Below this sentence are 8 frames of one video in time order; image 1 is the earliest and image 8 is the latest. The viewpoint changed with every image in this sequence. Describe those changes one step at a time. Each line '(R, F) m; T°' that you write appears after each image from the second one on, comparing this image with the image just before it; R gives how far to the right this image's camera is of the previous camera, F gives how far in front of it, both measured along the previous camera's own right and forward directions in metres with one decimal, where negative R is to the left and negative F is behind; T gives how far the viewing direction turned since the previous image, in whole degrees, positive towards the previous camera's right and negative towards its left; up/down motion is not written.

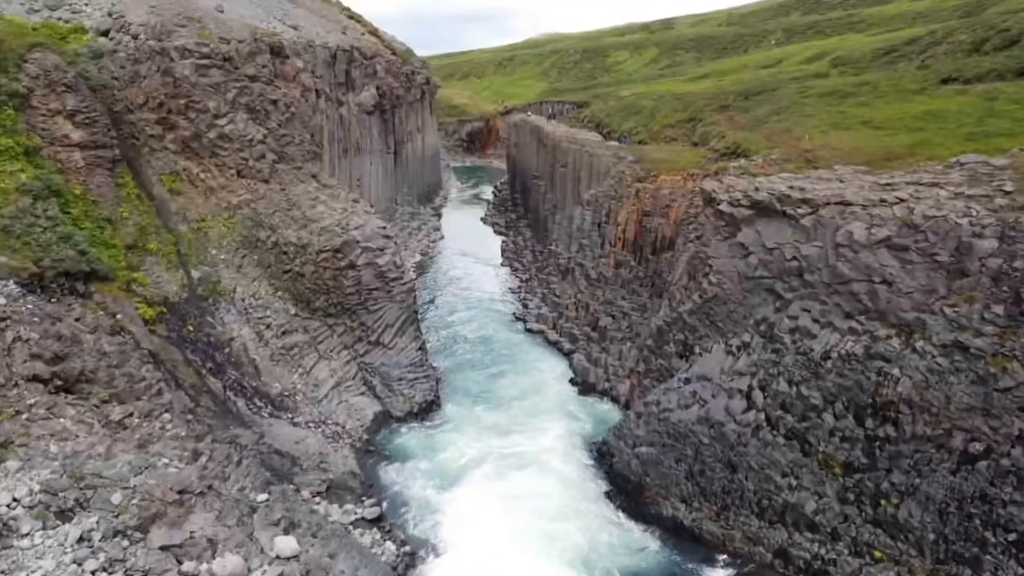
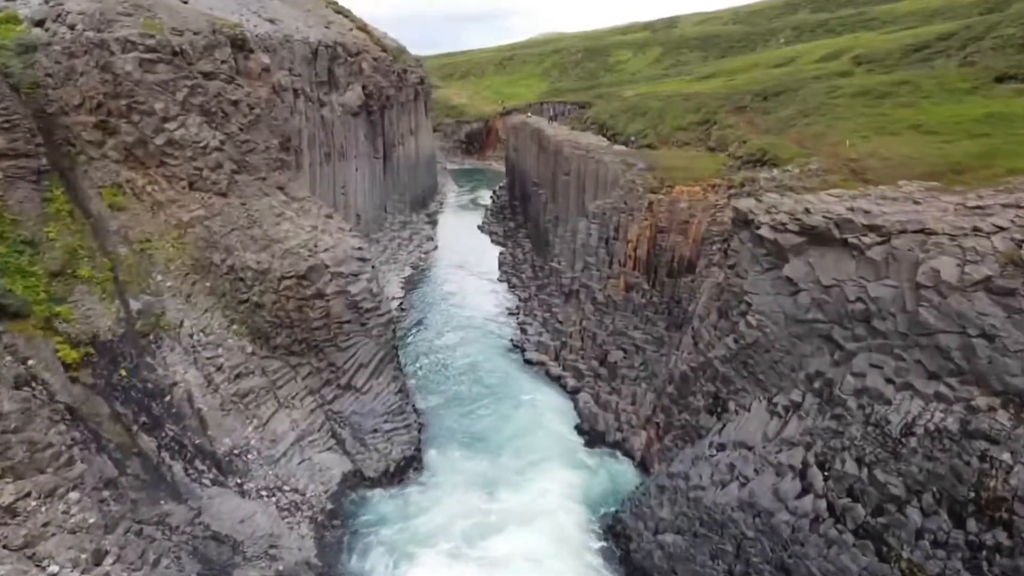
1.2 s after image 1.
(+0.1, +3.8) m; 0°
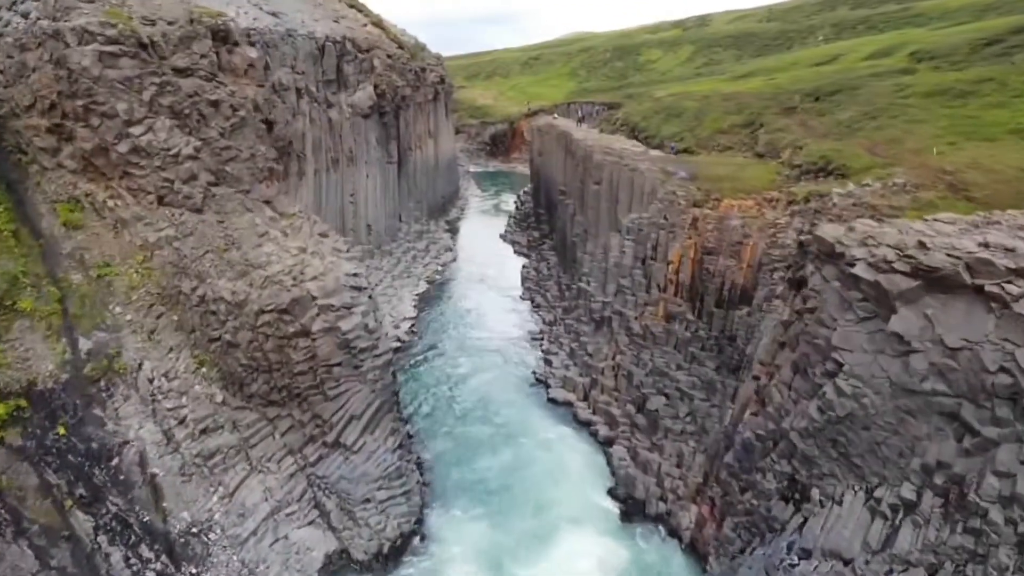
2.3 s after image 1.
(+0.1, +3.7) m; -2°
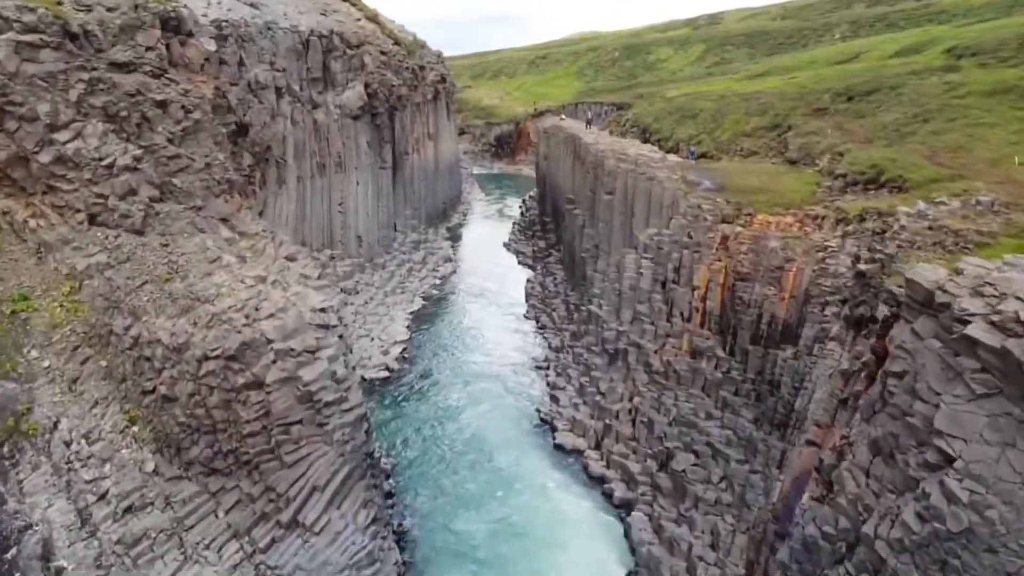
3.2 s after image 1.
(+0.1, +3.4) m; 0°
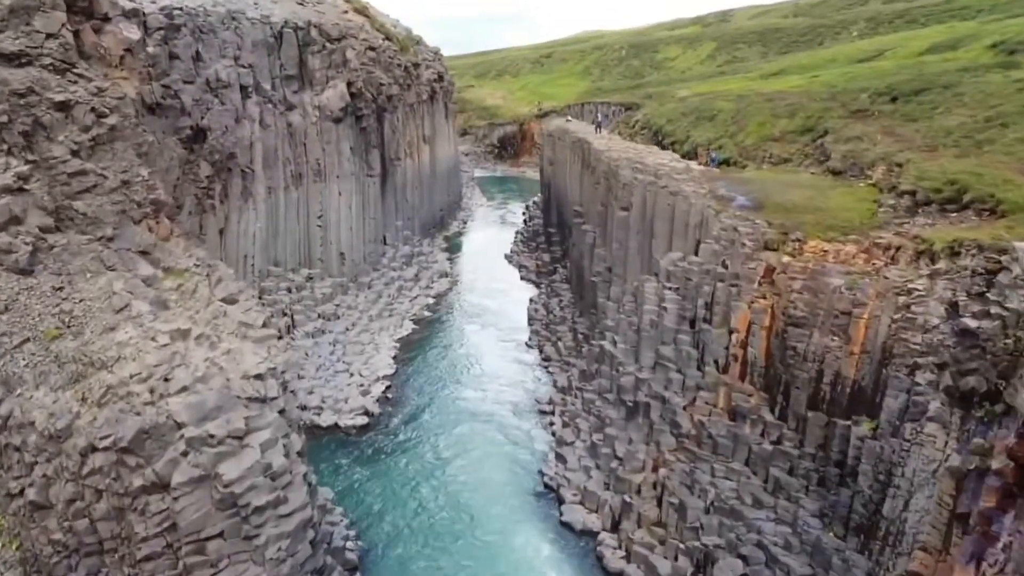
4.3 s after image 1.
(+0.2, +4.0) m; 0°
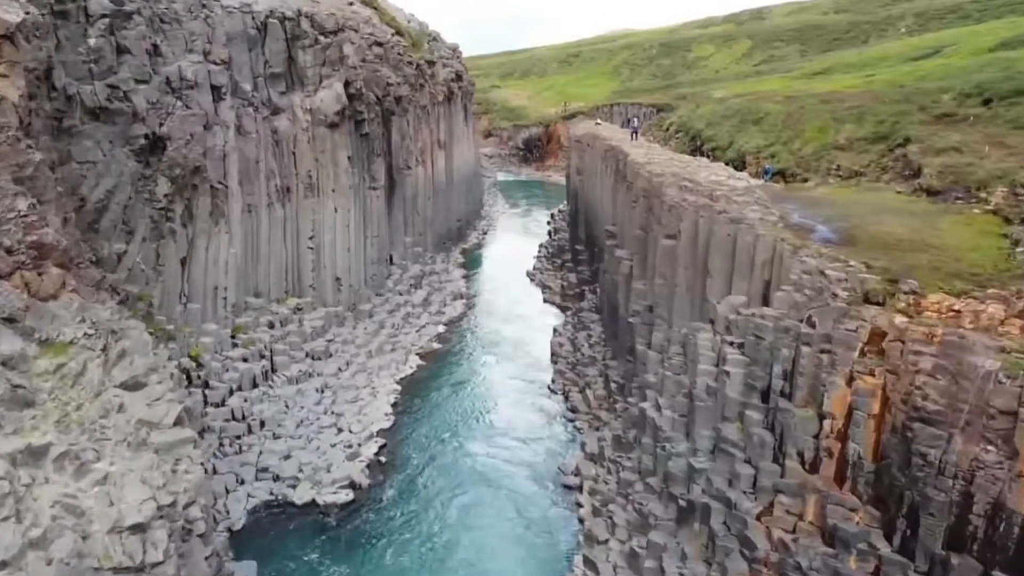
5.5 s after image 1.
(+0.1, +4.5) m; -2°
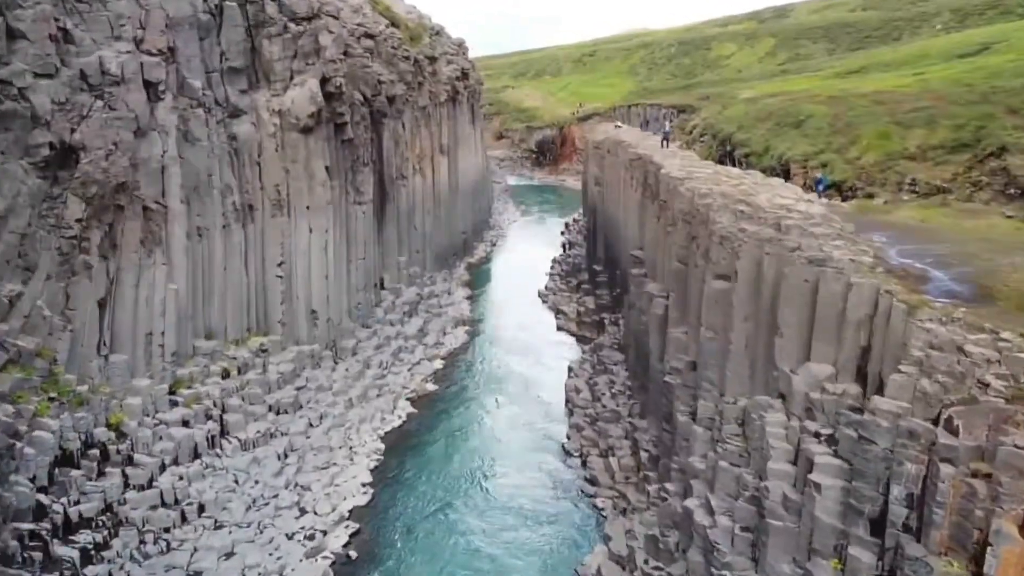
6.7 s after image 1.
(+0.2, +4.5) m; -1°
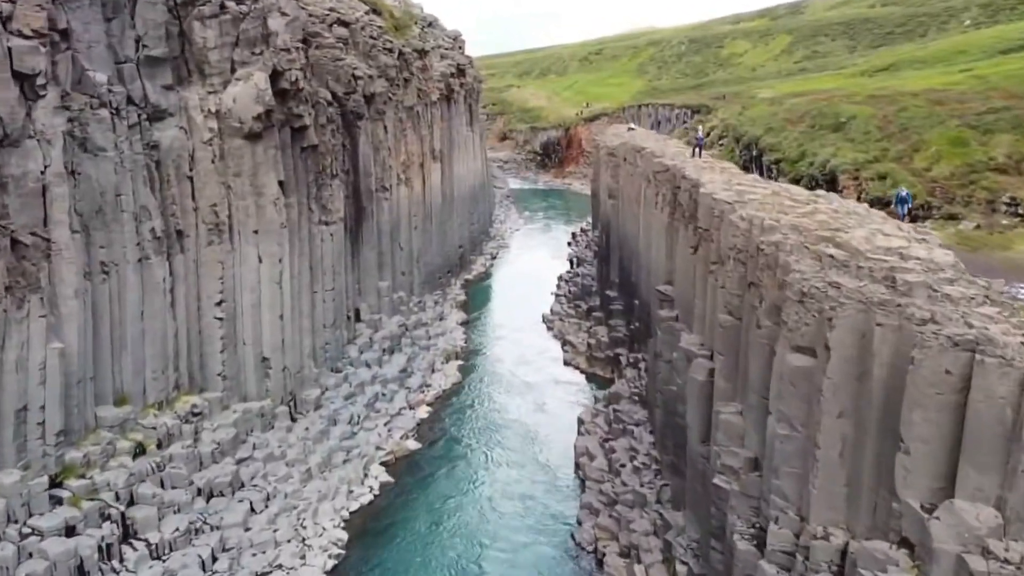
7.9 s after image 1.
(+0.2, +4.6) m; 0°
